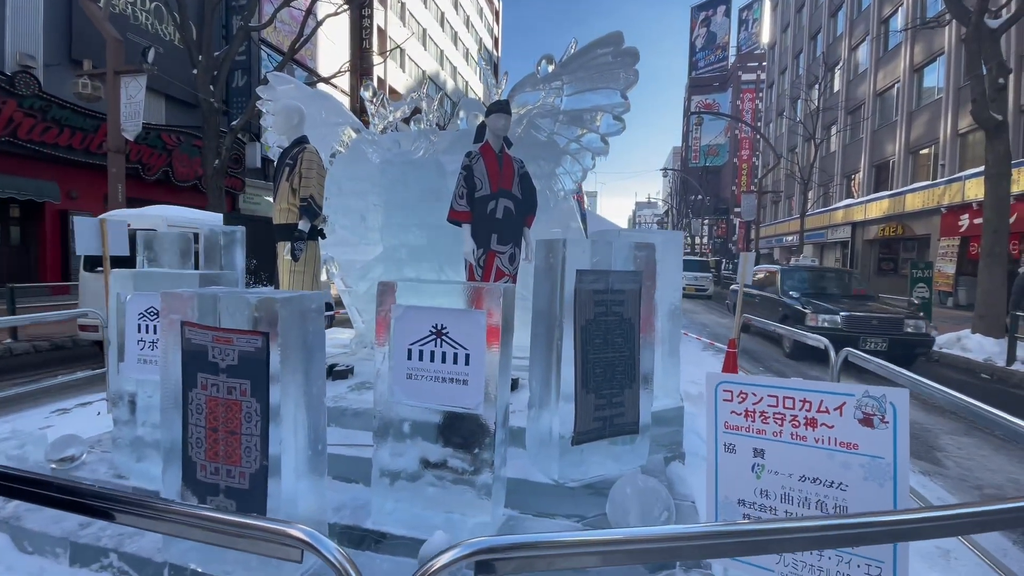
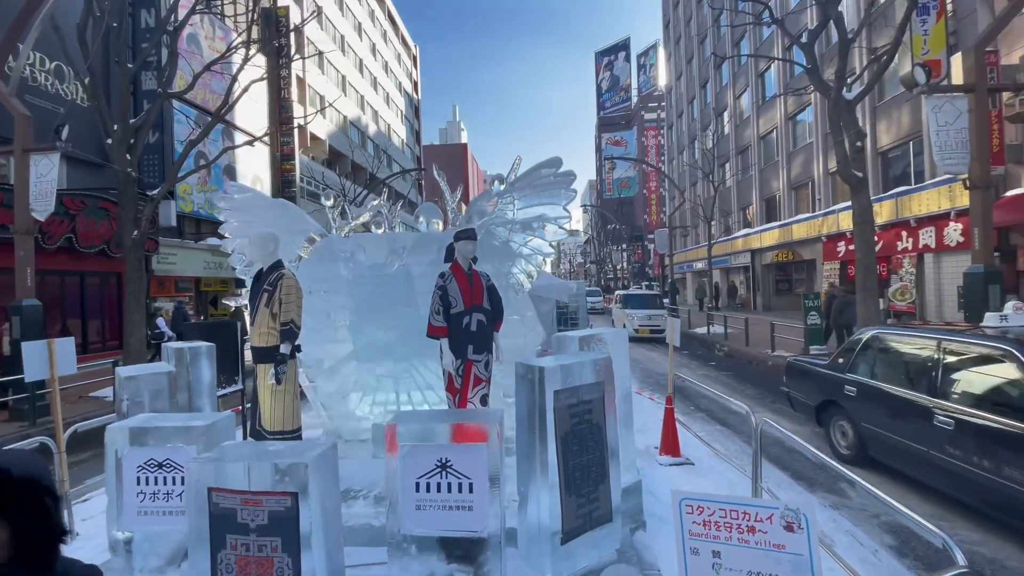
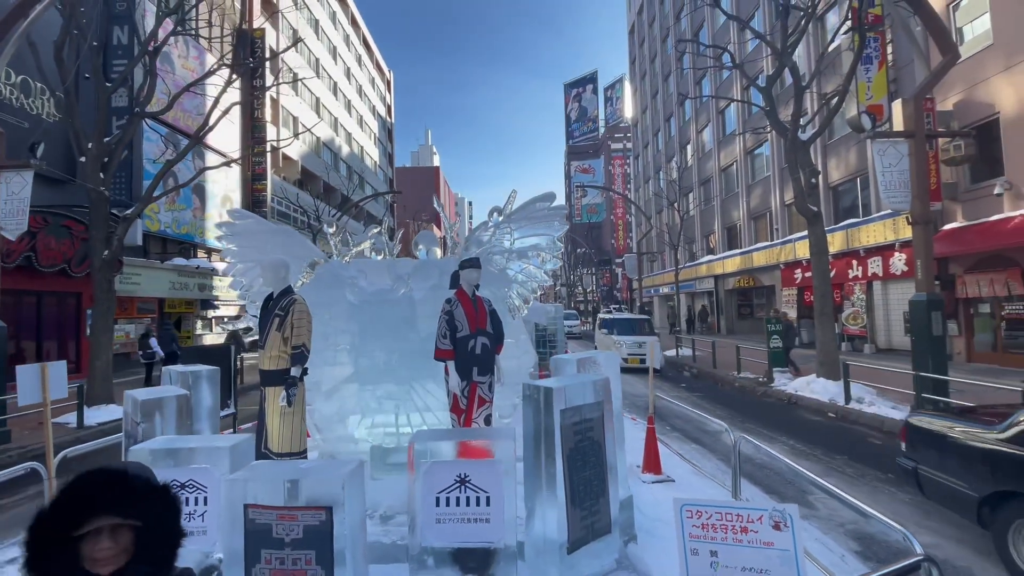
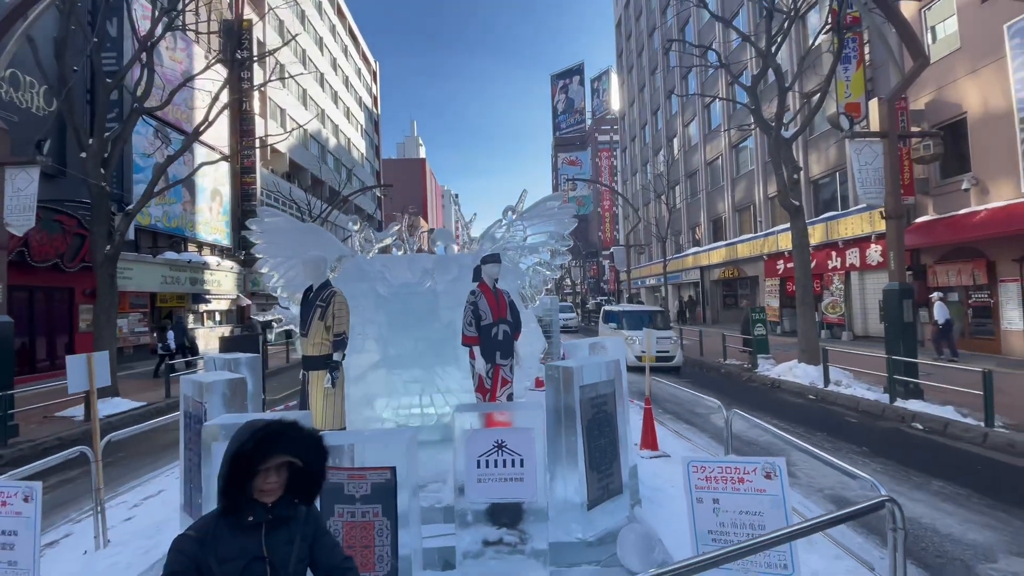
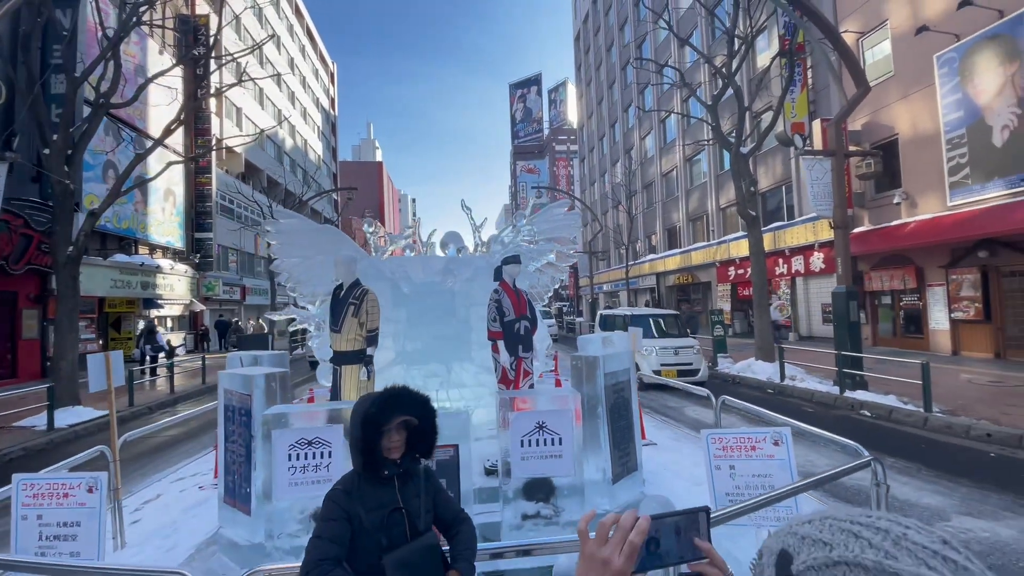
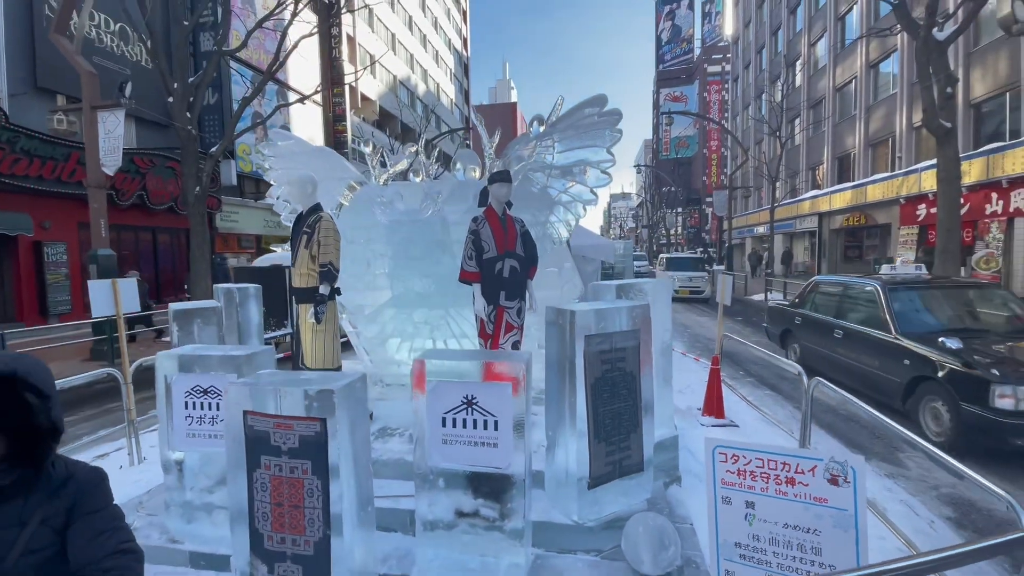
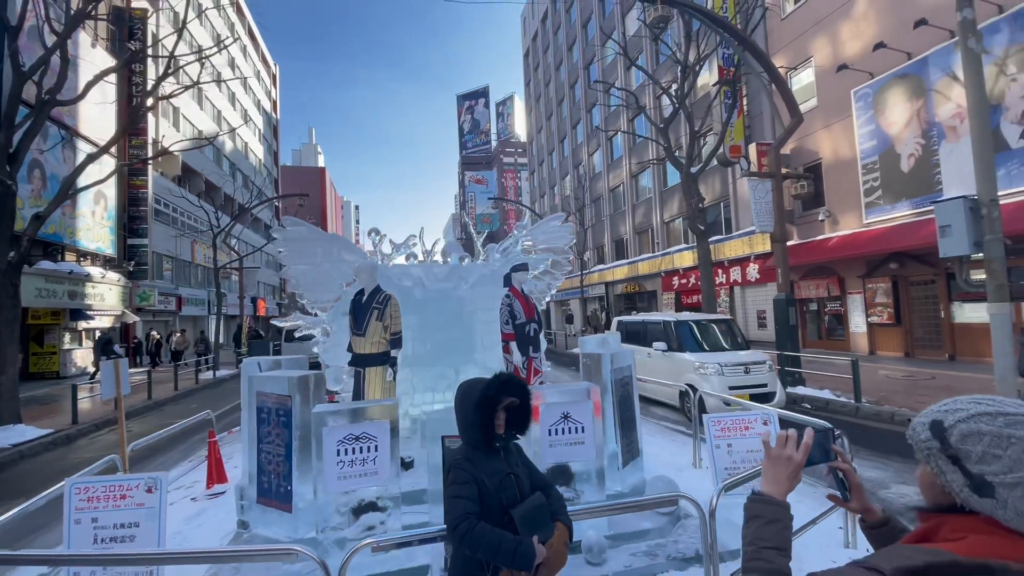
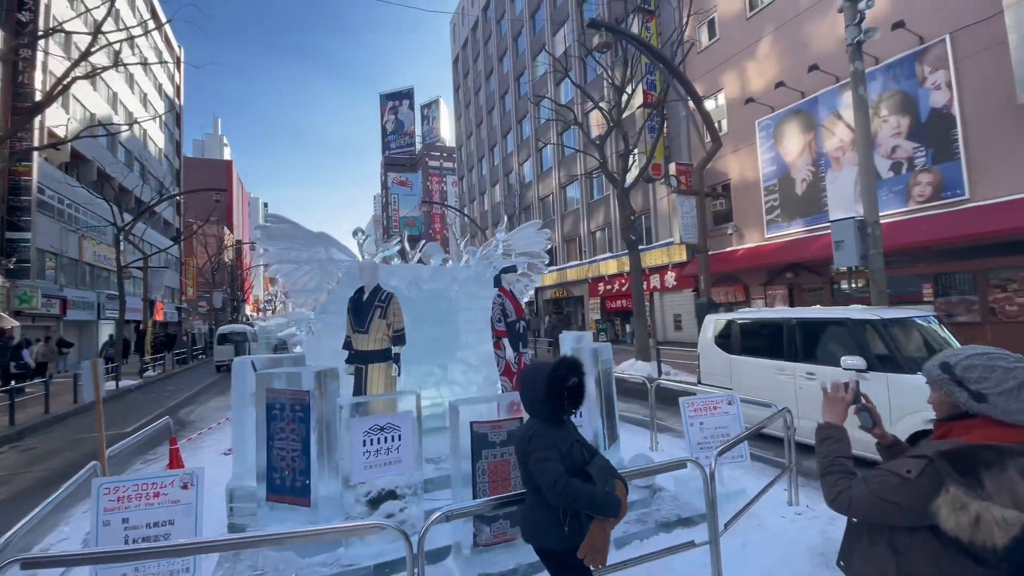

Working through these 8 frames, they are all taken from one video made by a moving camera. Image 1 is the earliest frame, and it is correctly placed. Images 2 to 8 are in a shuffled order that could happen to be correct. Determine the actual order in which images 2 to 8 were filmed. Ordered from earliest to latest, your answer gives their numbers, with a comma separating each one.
6, 2, 3, 4, 5, 7, 8
